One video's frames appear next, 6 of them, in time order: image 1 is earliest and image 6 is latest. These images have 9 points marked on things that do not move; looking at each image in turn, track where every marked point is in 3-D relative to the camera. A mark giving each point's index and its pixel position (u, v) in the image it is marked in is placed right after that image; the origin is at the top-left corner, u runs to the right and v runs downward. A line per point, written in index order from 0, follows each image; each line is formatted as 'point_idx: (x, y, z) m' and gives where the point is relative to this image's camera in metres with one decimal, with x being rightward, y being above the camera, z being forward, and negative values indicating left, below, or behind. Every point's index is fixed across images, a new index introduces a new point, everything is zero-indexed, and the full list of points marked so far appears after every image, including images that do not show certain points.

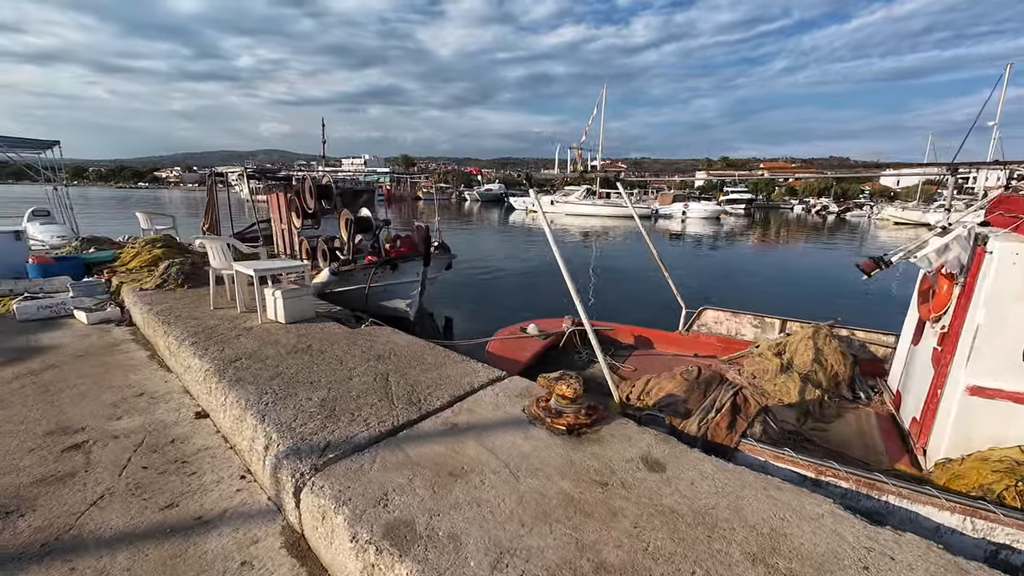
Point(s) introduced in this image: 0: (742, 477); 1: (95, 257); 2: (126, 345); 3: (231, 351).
0: (+1.4, -1.1, +2.5) m
1: (-8.7, +0.7, +8.8) m
2: (-5.0, -0.7, +5.5) m
3: (-2.8, -0.6, +4.3) m
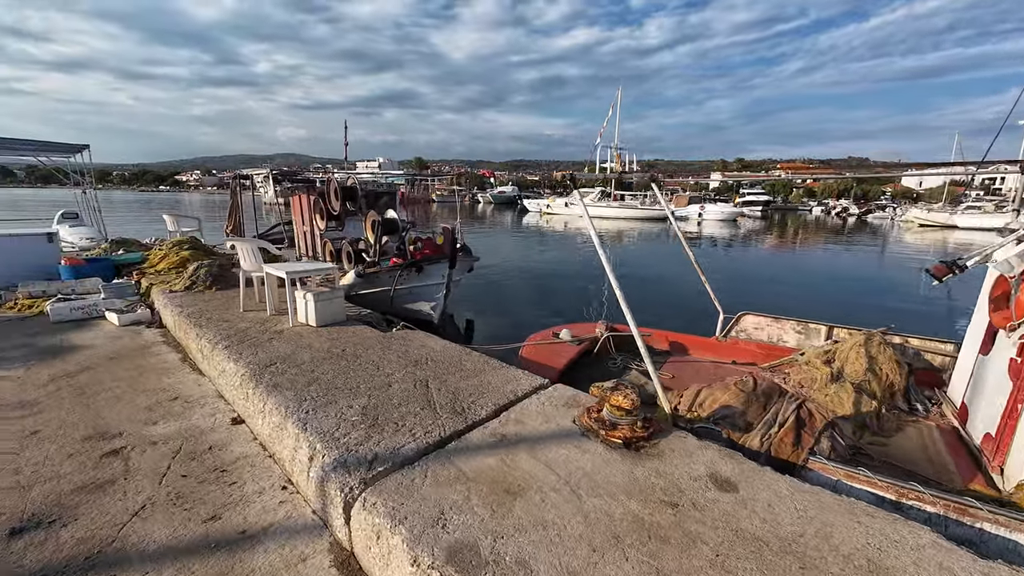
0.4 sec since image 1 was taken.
0: (+1.7, -1.2, +2.3) m
1: (-8.1, +0.6, +8.9) m
2: (-4.6, -0.8, +5.5) m
3: (-2.4, -0.7, +4.2) m
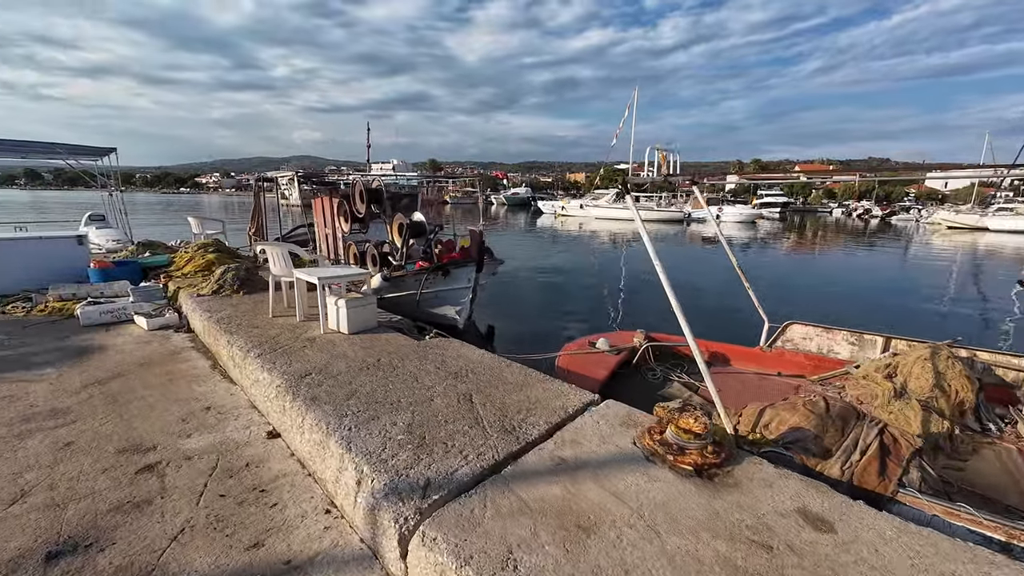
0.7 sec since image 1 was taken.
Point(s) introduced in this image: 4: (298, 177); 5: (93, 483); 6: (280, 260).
0: (+2.1, -1.2, +2.1) m
1: (-7.6, +0.6, +8.9) m
2: (-4.1, -0.8, +5.4) m
3: (-2.0, -0.7, +4.0) m
4: (-4.9, +2.6, +9.8) m
5: (-2.9, -1.4, +3.0) m
6: (-3.0, +0.4, +5.5) m
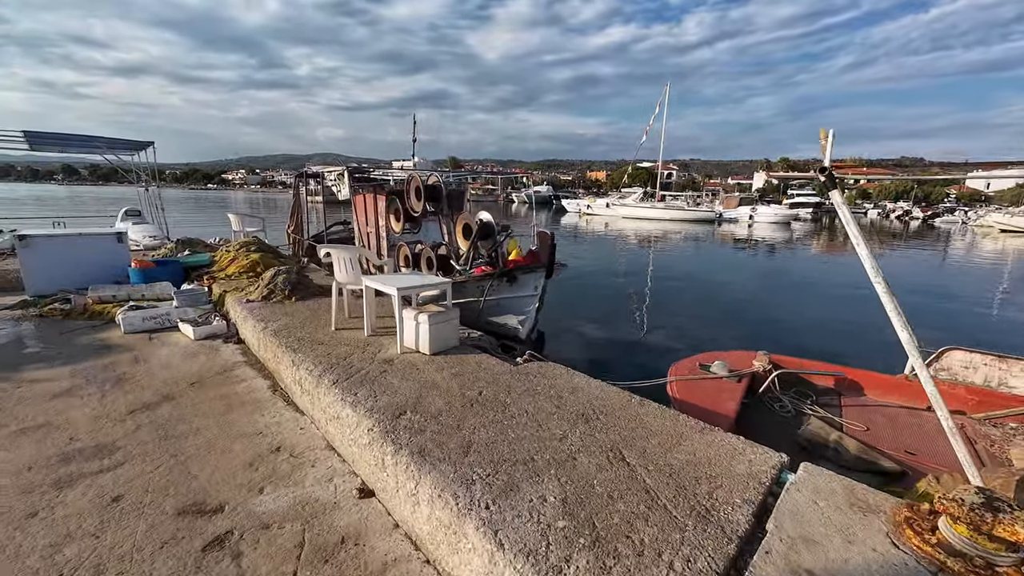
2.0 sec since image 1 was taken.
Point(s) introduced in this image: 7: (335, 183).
0: (+3.0, -1.4, +1.2) m
1: (-6.3, +0.5, +8.4) m
2: (-3.0, -0.9, +4.7) m
3: (-1.0, -0.9, +3.3) m
4: (-3.5, +2.5, +9.1) m
5: (-1.9, -1.5, +2.3) m
6: (-1.9, +0.3, +4.8) m
7: (-4.2, +2.5, +10.2) m
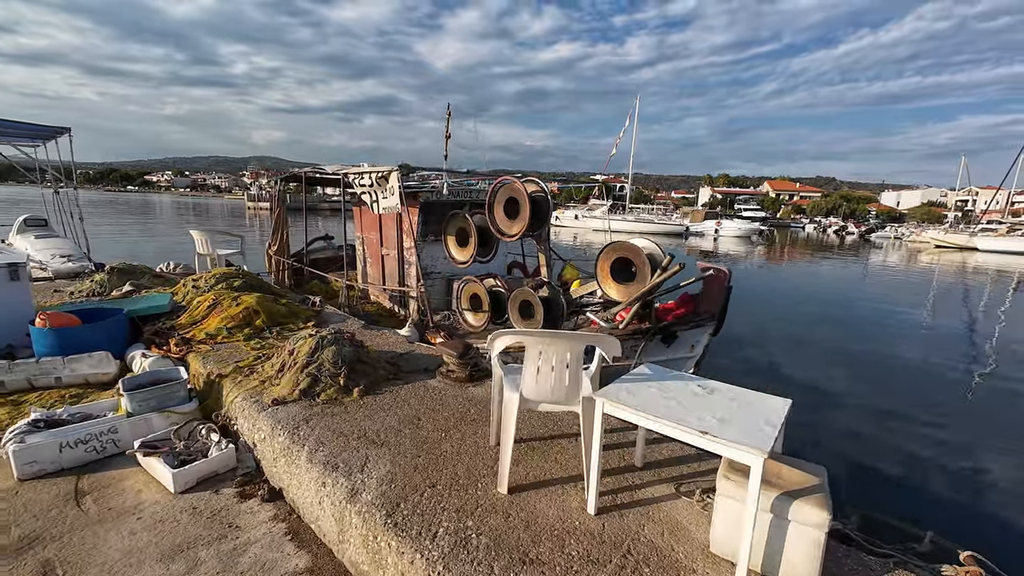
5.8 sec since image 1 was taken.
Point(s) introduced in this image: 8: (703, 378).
0: (+5.5, -2.0, -0.8) m
1: (-4.6, -0.2, +5.4) m
2: (-0.9, -1.6, +2.1) m
3: (+1.3, -1.5, +0.9) m
4: (-2.0, +1.7, +6.4) m
5: (+0.4, -2.1, -0.3) m
6: (+0.2, -0.4, +2.3) m
7: (-2.7, +1.7, +7.5) m
8: (+1.1, -0.5, +2.4) m
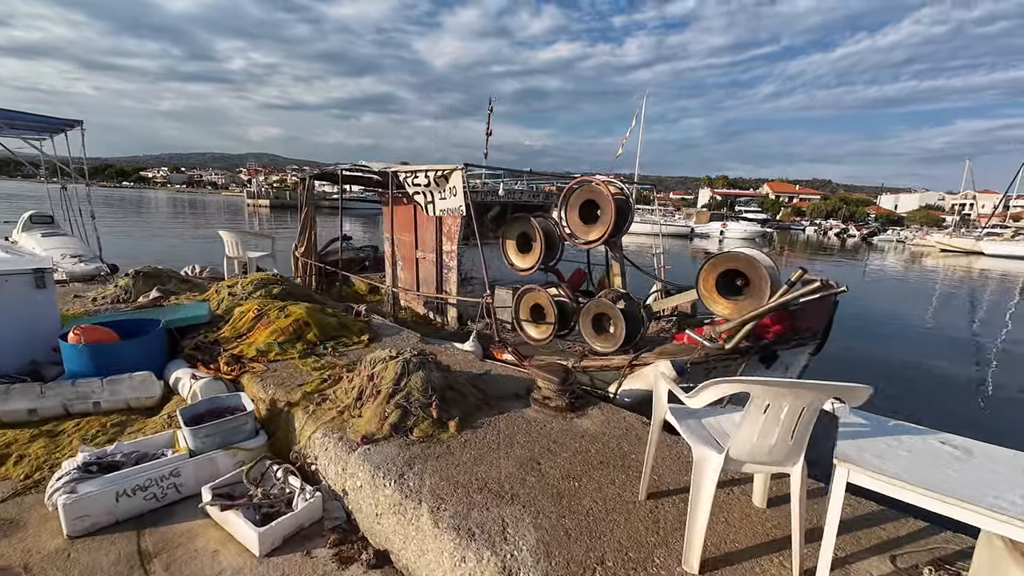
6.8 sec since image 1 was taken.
0: (+6.4, -2.2, -1.2) m
1: (-3.8, -0.3, +4.8) m
2: (-0.1, -1.7, +1.6) m
3: (+2.1, -1.6, +0.4) m
4: (-1.1, +1.6, +6.0) m
5: (+1.3, -2.2, -0.7) m
6: (+1.1, -0.6, +1.8) m
7: (-1.9, +1.6, +7.0) m
8: (+2.0, -0.7, +1.9) m
